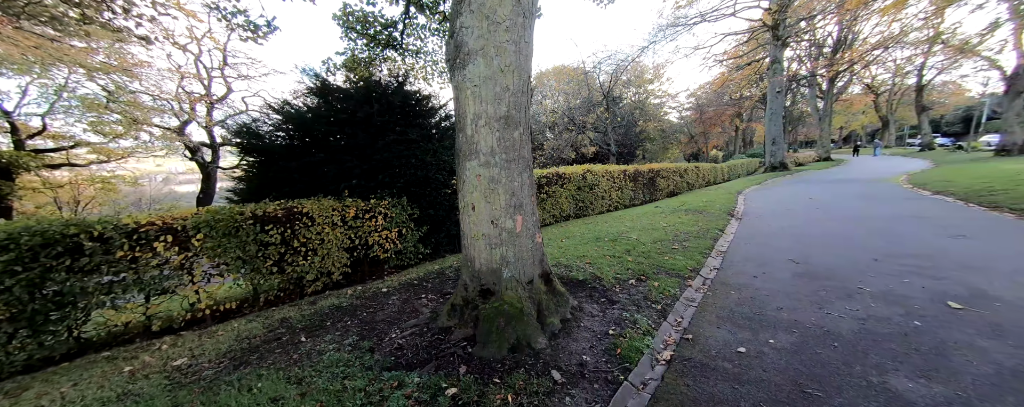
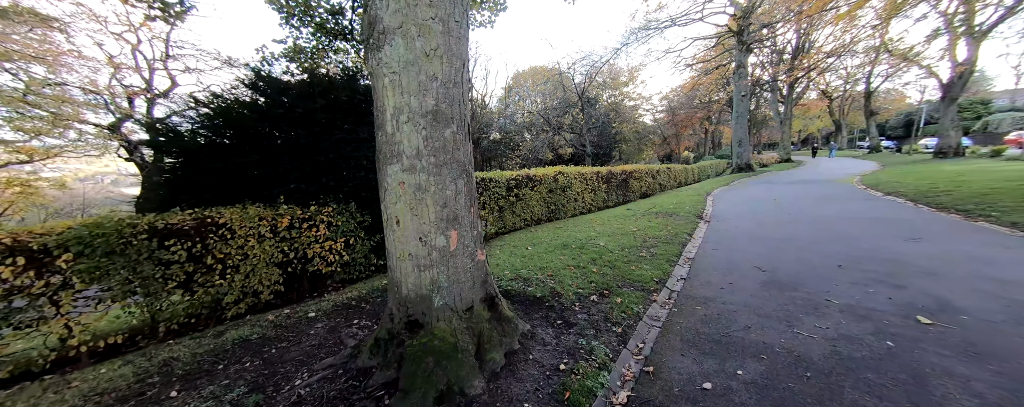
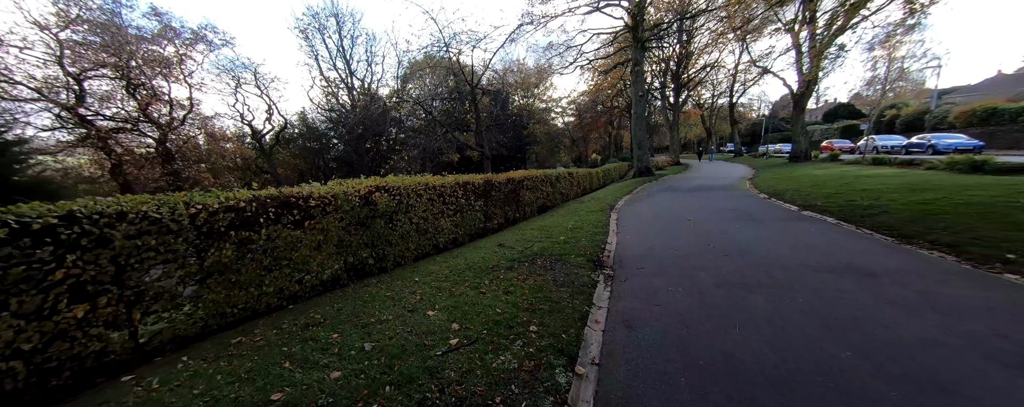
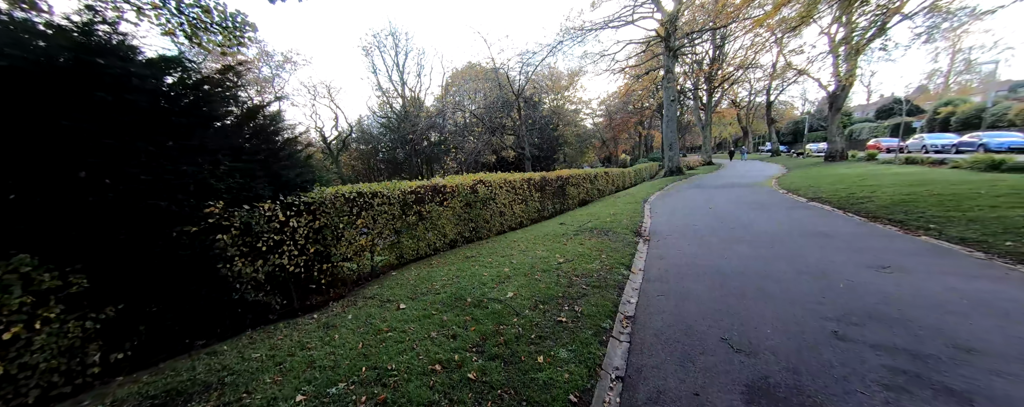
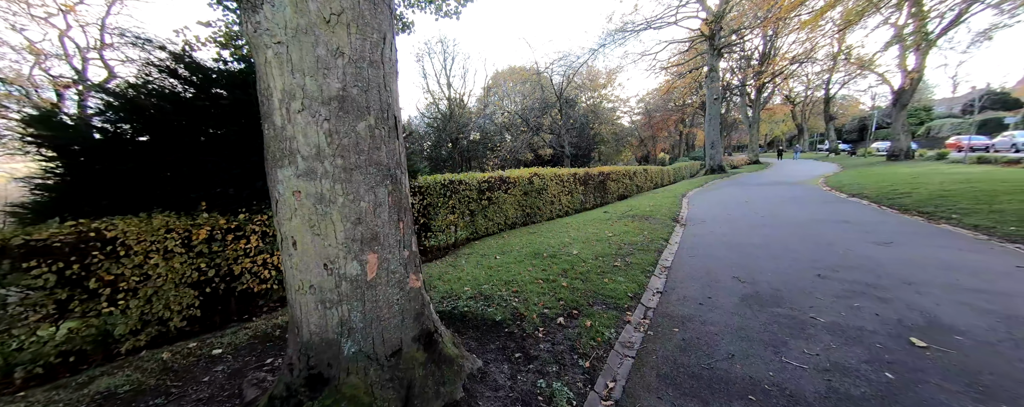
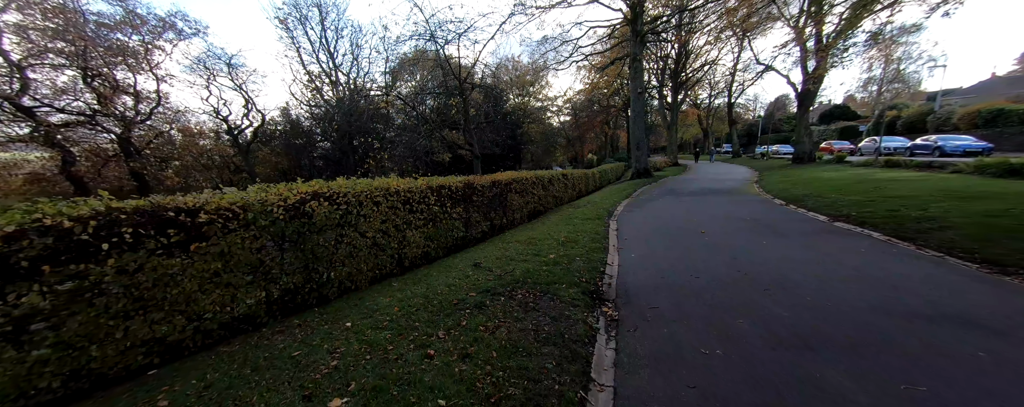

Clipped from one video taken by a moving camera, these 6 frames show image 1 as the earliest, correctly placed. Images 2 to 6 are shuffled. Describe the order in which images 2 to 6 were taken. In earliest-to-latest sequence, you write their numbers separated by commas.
2, 5, 4, 3, 6
